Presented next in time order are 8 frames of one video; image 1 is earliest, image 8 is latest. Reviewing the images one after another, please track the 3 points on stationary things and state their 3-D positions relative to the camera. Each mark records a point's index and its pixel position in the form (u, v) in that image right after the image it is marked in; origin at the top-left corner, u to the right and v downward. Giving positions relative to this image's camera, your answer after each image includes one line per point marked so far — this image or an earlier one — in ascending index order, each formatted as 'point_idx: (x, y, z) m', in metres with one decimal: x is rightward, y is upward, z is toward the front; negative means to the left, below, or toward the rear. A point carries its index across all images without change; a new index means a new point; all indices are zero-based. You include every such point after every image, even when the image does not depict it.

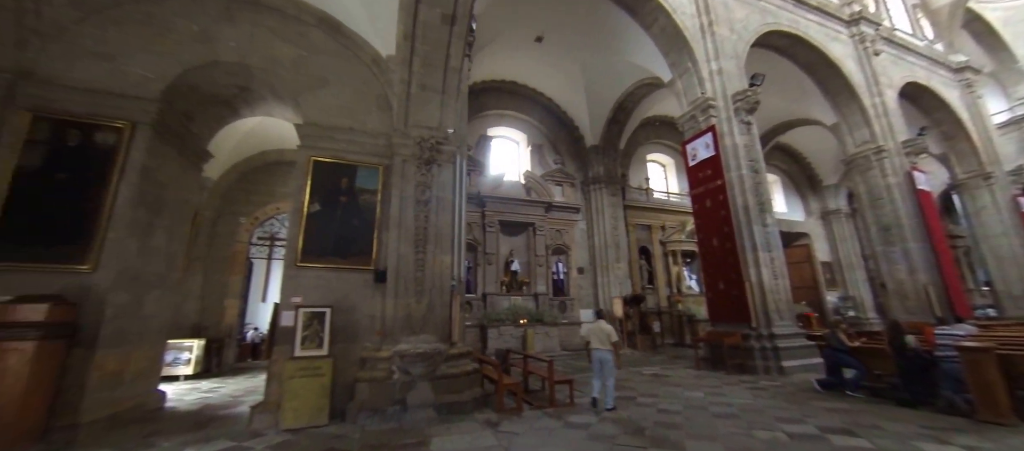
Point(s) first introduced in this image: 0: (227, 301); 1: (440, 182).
0: (-6.0, -1.6, +7.8) m
1: (-1.0, +0.6, +5.2) m
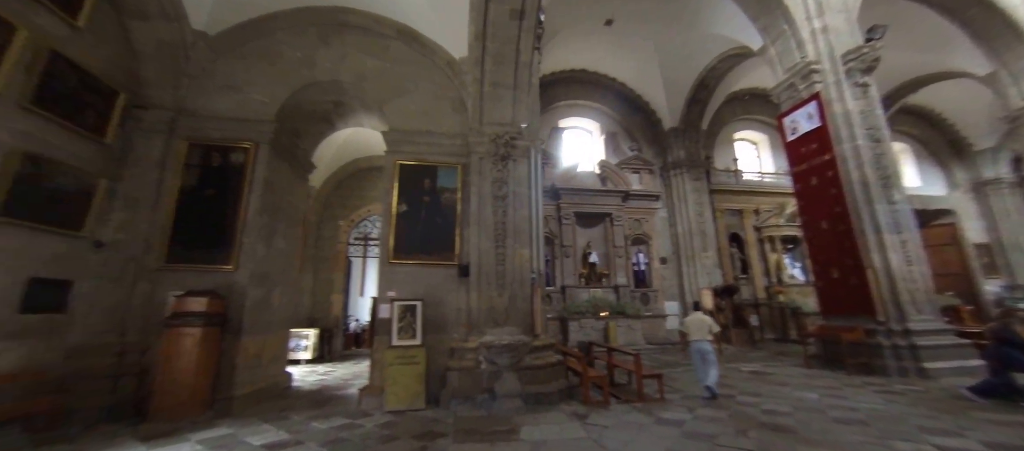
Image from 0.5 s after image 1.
0: (-4.3, -1.7, +8.8) m
1: (+0.1, +0.7, +5.3) m
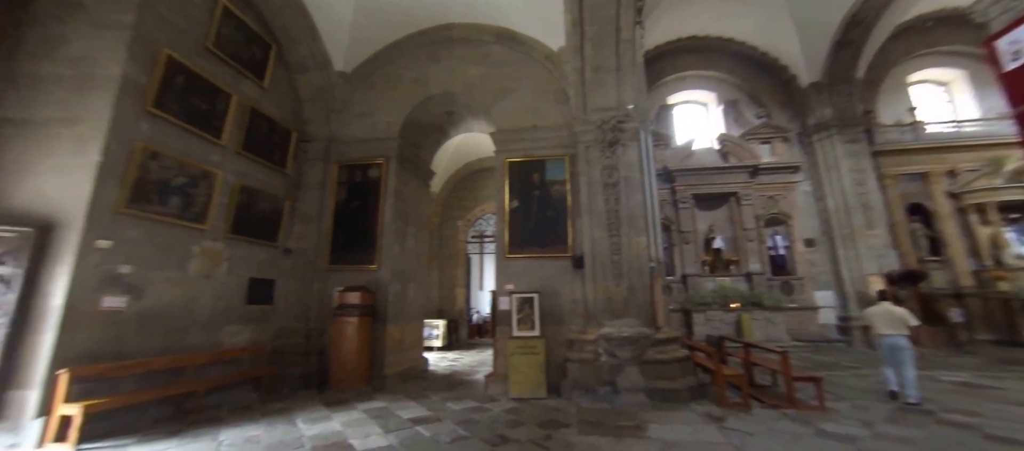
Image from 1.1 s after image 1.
0: (-1.5, -1.7, +9.6) m
1: (+1.6, +0.9, +5.0) m
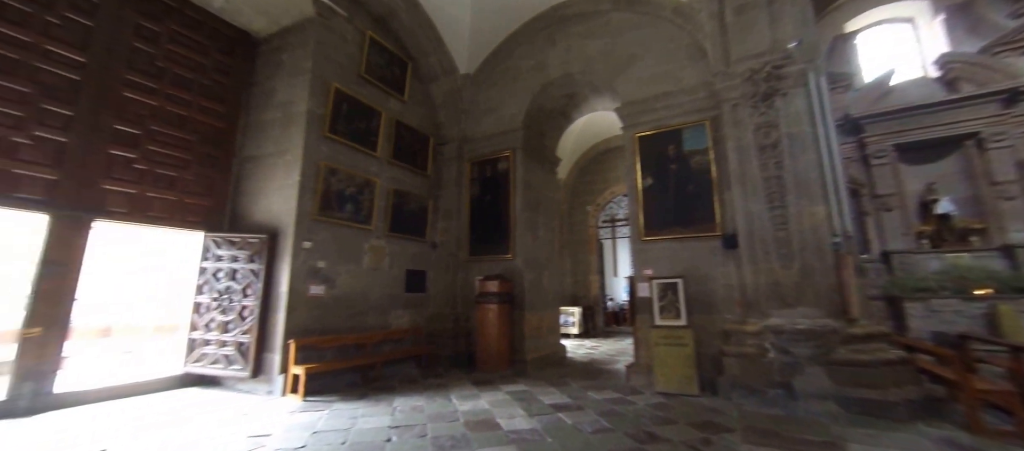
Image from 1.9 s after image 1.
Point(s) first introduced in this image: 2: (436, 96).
0: (+2.0, -1.3, +9.4) m
1: (+3.1, +1.2, +4.0) m
2: (-1.3, +2.3, +6.4) m
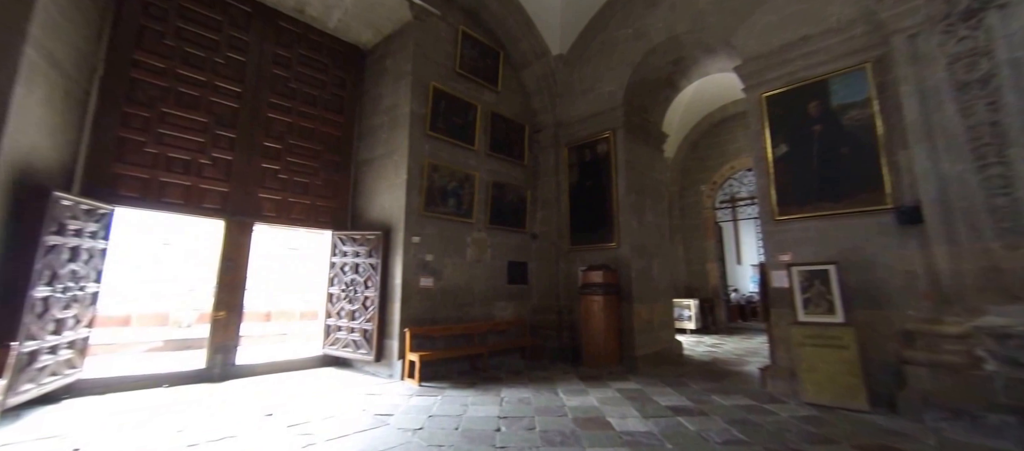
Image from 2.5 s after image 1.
0: (+4.5, -0.9, +8.4) m
1: (+4.0, +1.5, +2.9) m
2: (+0.3, +2.5, +6.3) m
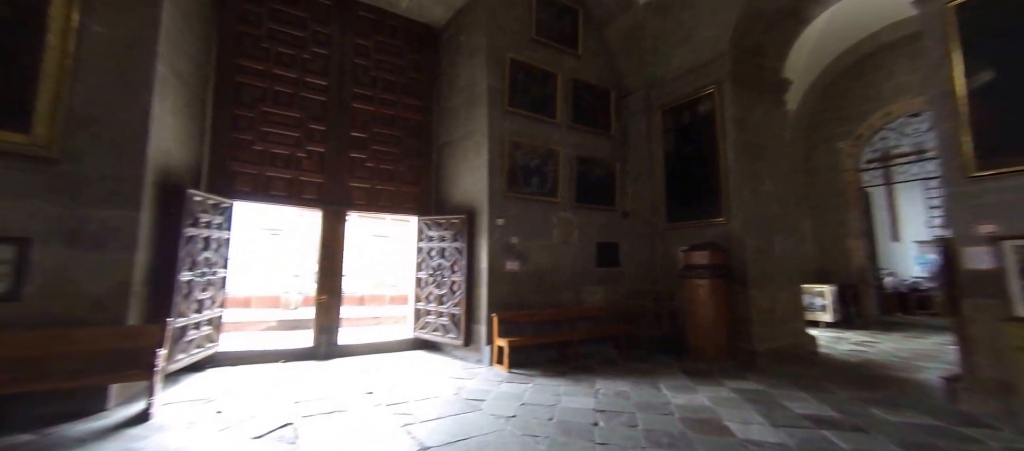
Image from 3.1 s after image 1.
0: (+6.2, -0.3, +6.9) m
1: (+4.4, +1.8, +1.5) m
2: (+1.5, +2.8, +5.7) m
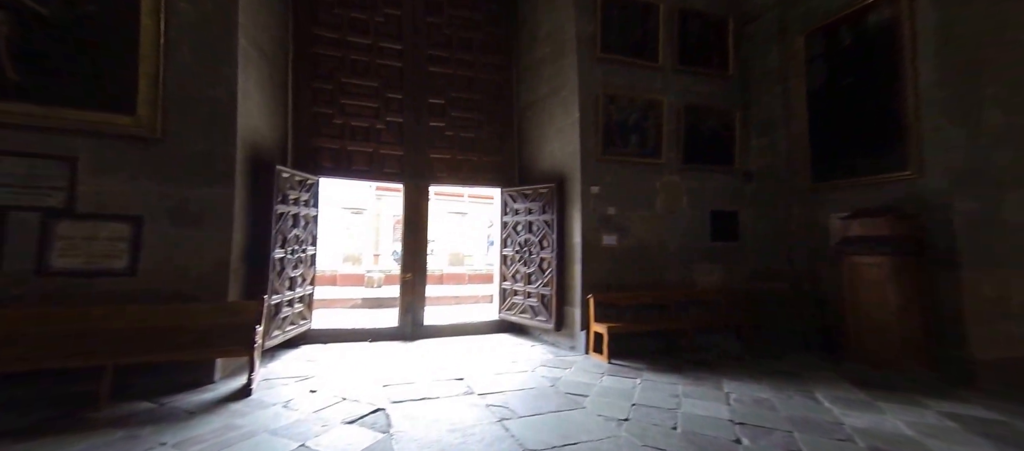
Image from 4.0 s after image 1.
0: (+7.6, +0.3, +4.8) m
1: (+4.6, +2.1, -0.1) m
2: (+2.7, +3.3, +4.5) m
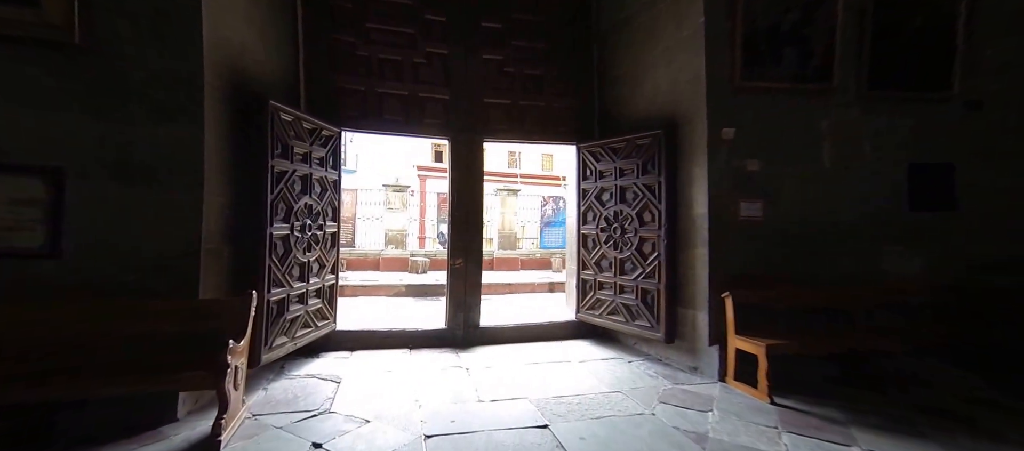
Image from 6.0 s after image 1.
0: (+8.4, +0.6, +2.5) m
1: (+4.8, +2.2, -2.1) m
2: (+3.4, +3.6, +2.7) m
